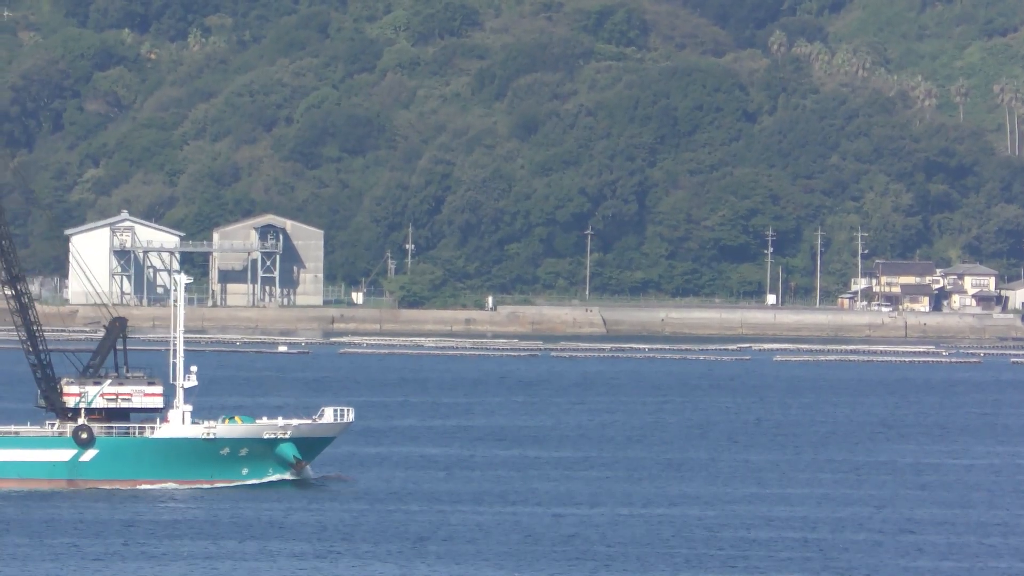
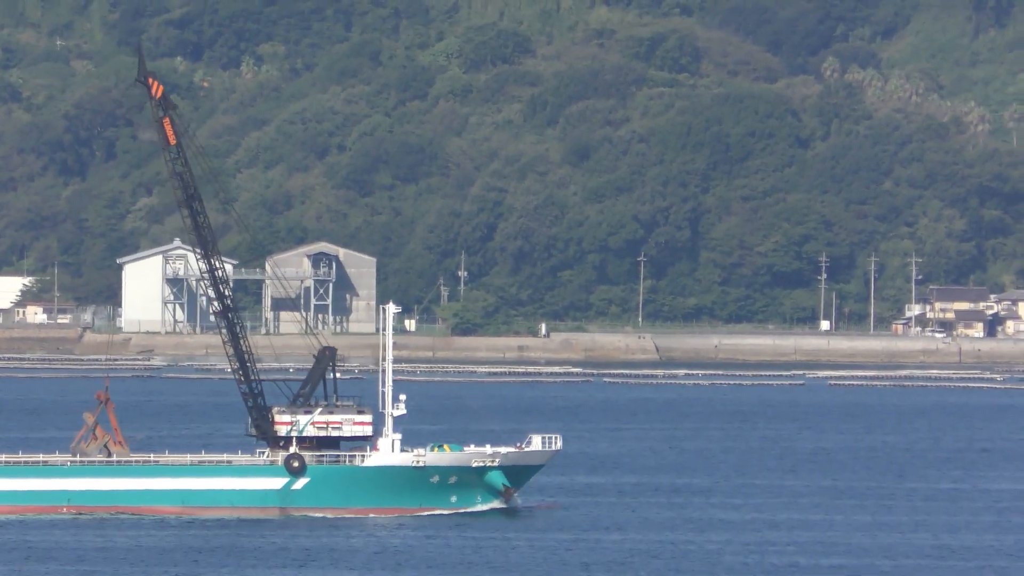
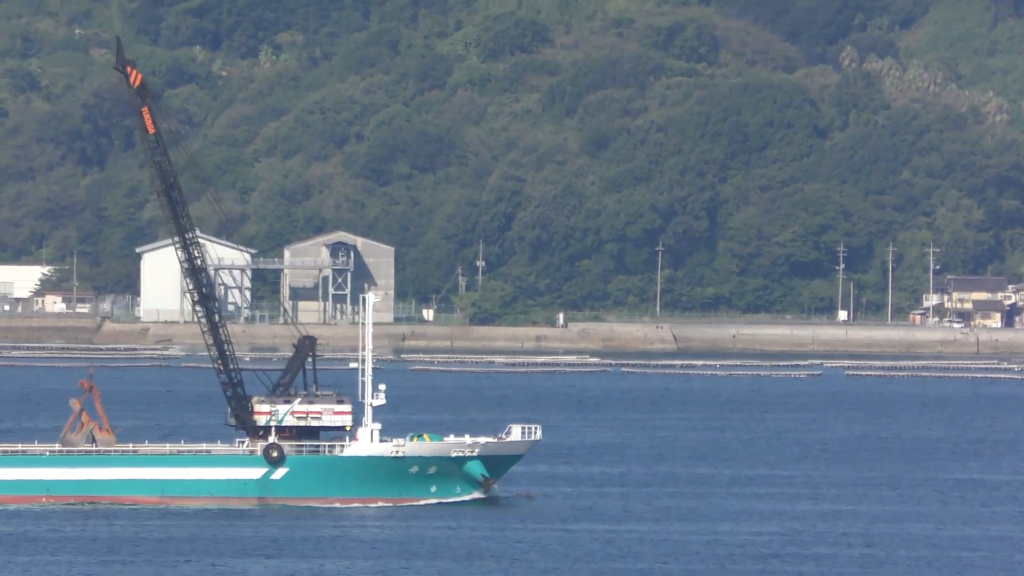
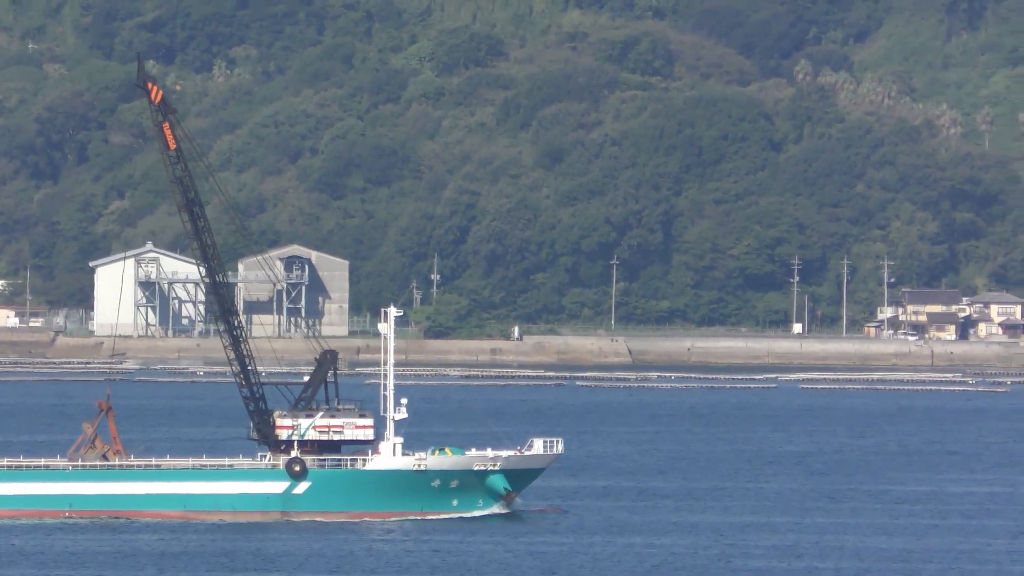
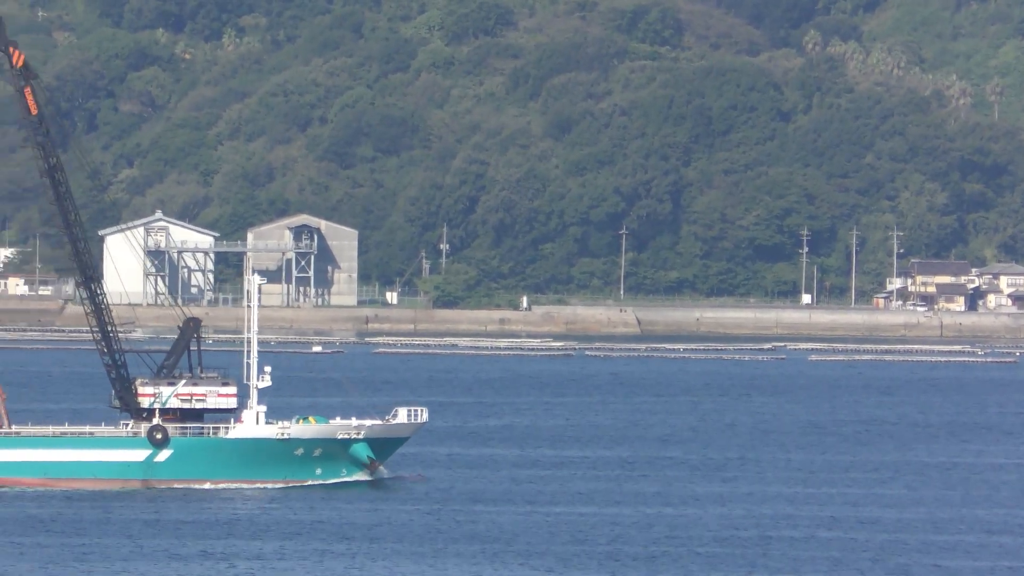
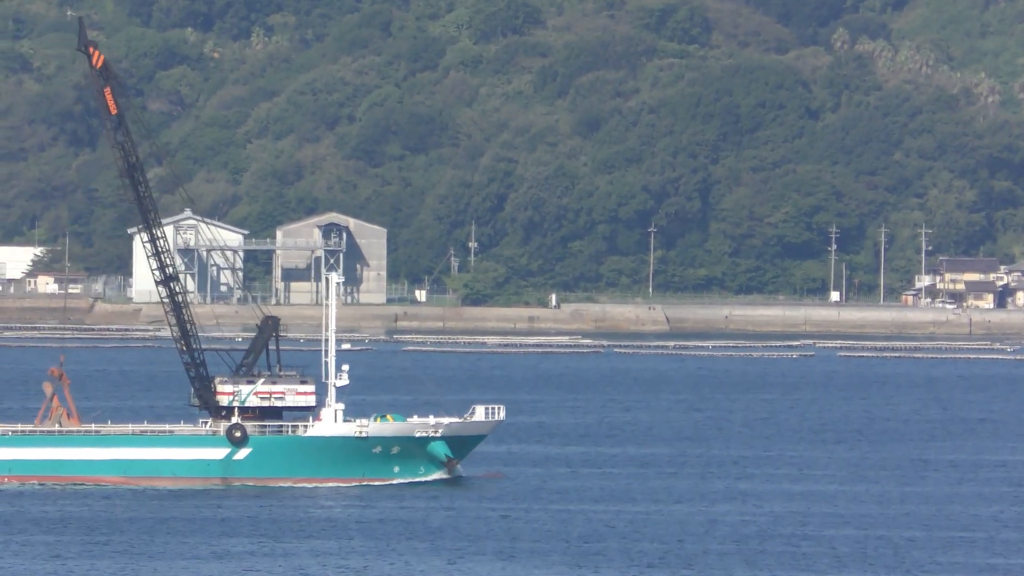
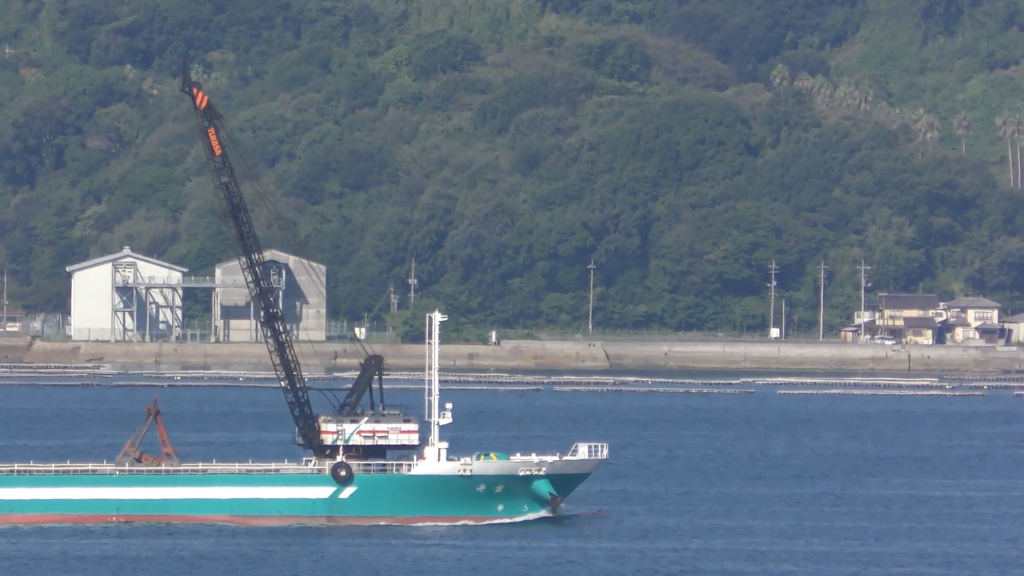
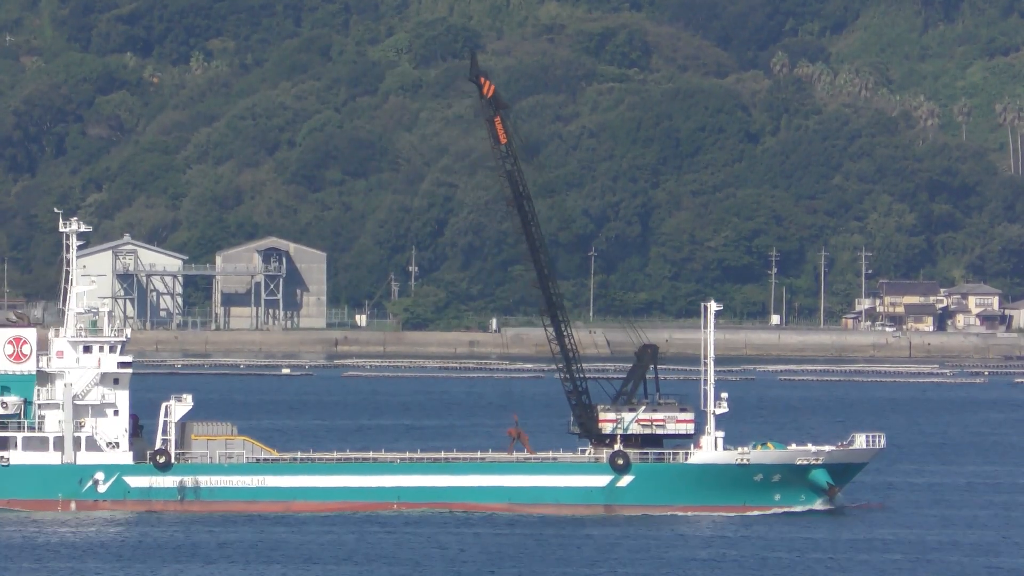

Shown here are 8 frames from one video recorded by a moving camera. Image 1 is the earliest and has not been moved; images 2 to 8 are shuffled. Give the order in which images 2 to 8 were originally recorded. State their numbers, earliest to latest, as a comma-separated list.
5, 6, 3, 2, 4, 7, 8
